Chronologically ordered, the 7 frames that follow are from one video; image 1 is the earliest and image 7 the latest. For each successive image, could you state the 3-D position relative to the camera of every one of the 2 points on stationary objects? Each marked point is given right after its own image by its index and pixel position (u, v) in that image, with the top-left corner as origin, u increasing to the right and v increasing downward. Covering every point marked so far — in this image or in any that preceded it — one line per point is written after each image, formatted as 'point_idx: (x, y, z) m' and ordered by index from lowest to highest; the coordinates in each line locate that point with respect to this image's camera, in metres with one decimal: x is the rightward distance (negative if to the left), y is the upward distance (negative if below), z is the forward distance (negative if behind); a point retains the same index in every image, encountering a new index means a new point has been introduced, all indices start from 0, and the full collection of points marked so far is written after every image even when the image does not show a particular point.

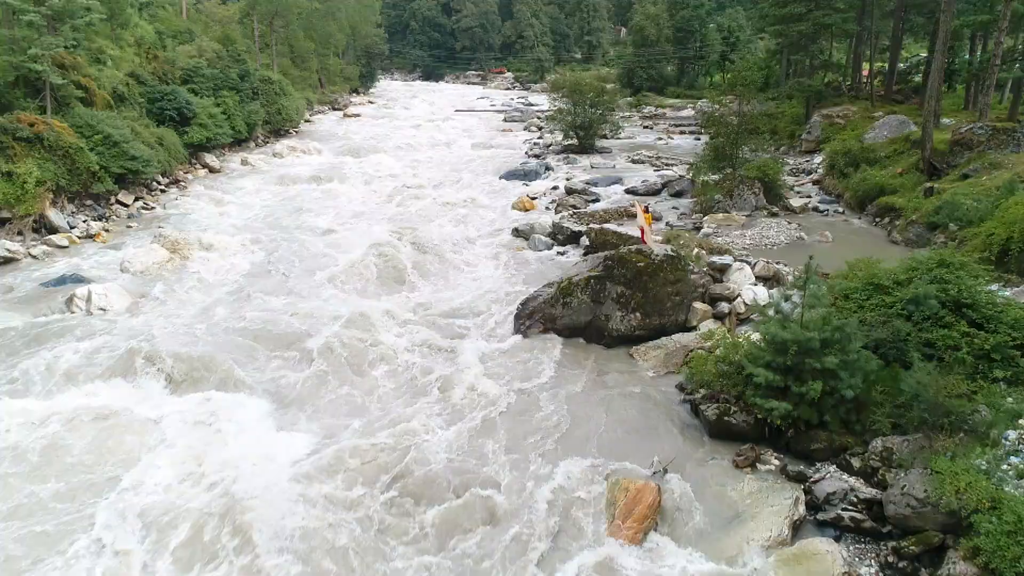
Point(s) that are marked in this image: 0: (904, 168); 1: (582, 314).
0: (+10.2, +3.2, +18.7) m
1: (+1.1, -0.4, +11.9) m
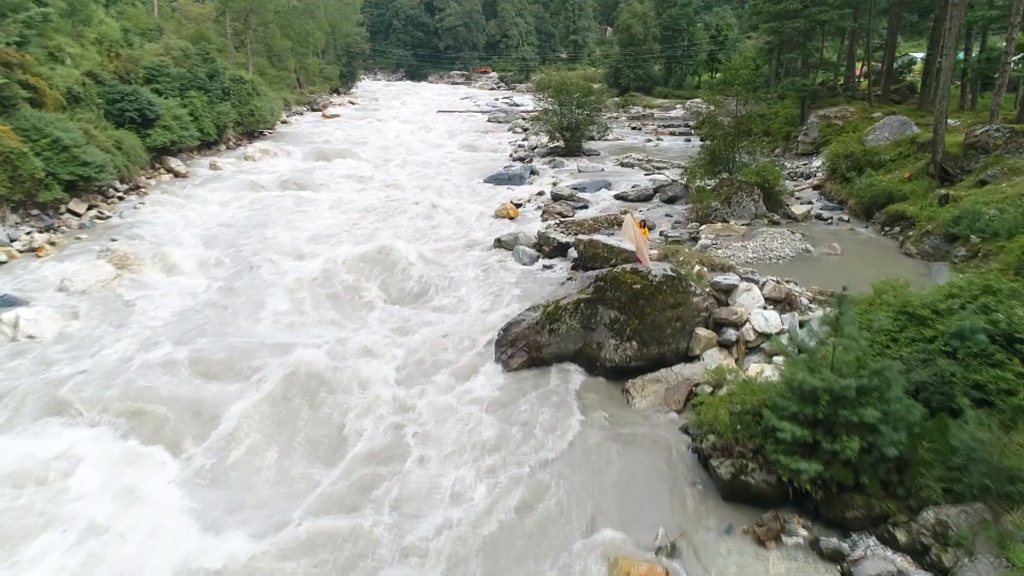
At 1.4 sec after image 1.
0: (+9.8, +2.8, +17.5) m
1: (+0.9, -0.8, +10.5) m
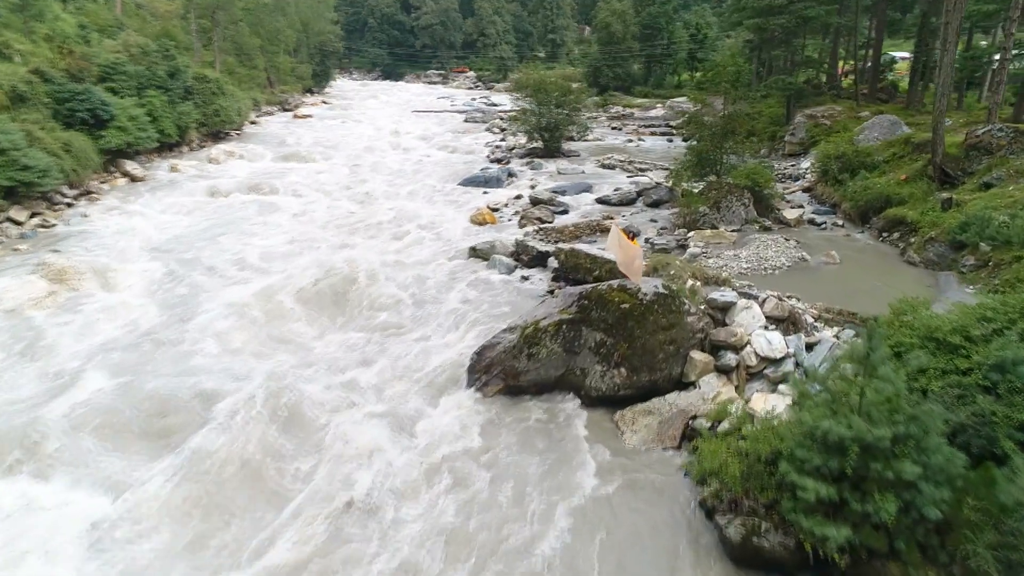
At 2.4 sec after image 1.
0: (+9.2, +2.7, +16.6) m
1: (+0.5, -1.0, +9.4) m
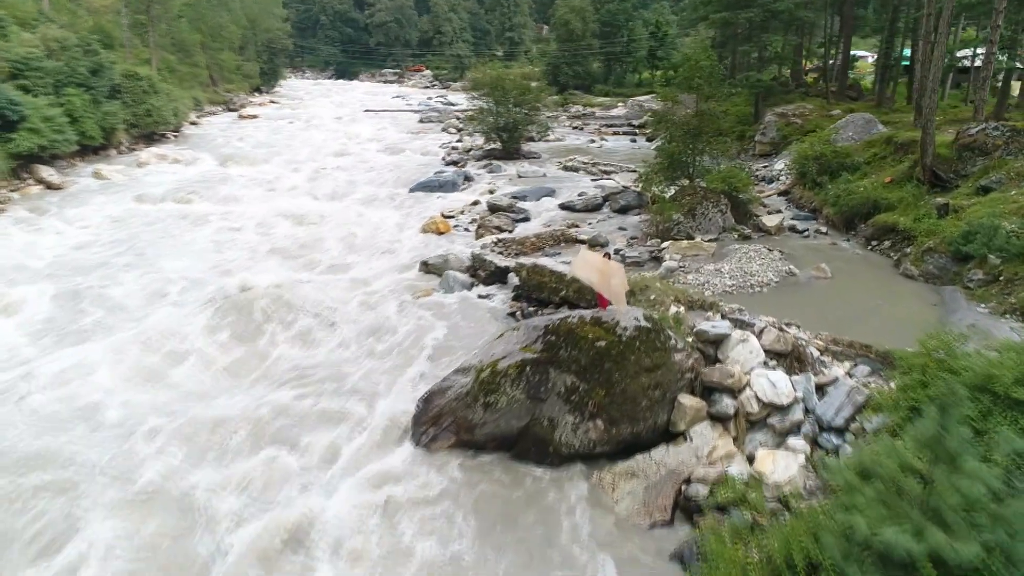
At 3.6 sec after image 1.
0: (+8.3, +2.4, +15.4) m
1: (0.0, -1.4, +7.8) m
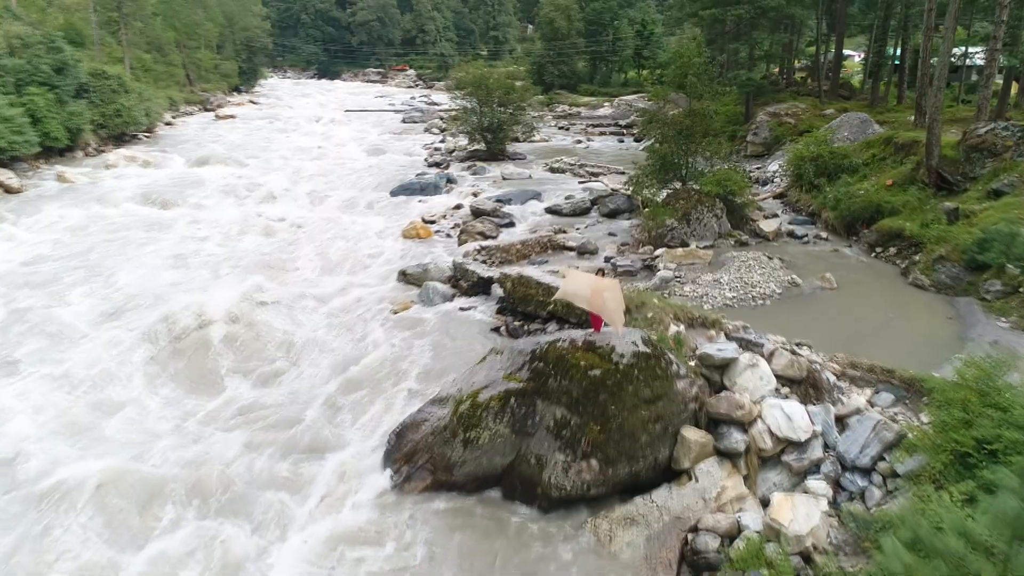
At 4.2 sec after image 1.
0: (+7.9, +2.3, +14.7) m
1: (-0.2, -1.6, +6.9) m
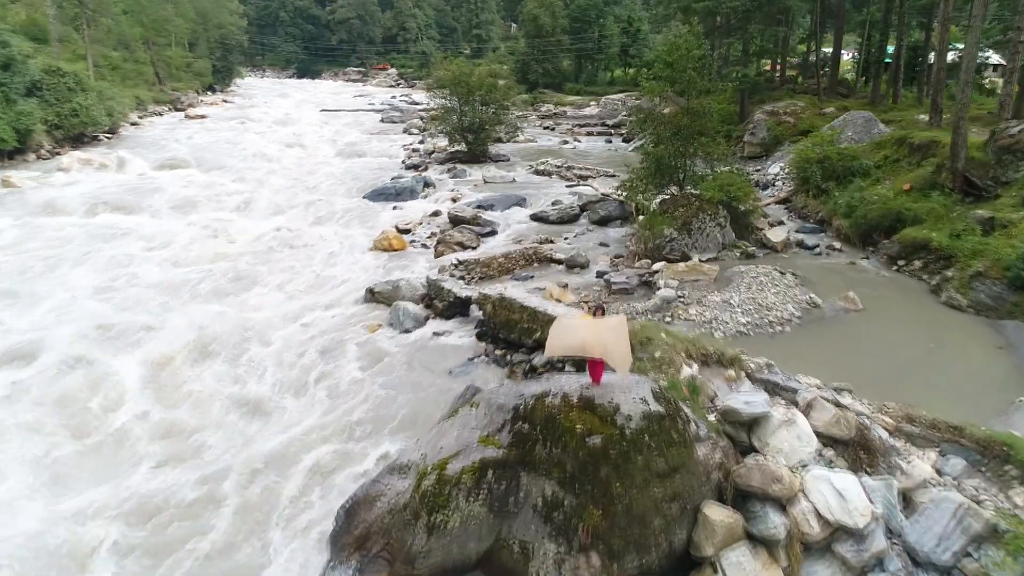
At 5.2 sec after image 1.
0: (+7.6, +2.0, +13.4) m
1: (-0.3, -1.9, +5.4) m
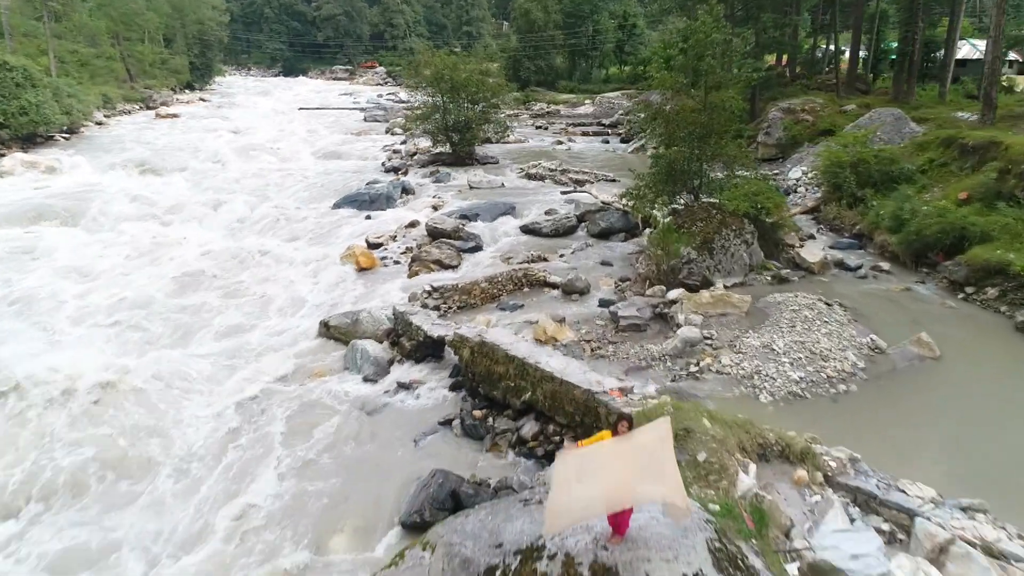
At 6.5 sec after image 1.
0: (+7.3, +1.5, +11.3) m
1: (-0.5, -2.4, +3.2) m
